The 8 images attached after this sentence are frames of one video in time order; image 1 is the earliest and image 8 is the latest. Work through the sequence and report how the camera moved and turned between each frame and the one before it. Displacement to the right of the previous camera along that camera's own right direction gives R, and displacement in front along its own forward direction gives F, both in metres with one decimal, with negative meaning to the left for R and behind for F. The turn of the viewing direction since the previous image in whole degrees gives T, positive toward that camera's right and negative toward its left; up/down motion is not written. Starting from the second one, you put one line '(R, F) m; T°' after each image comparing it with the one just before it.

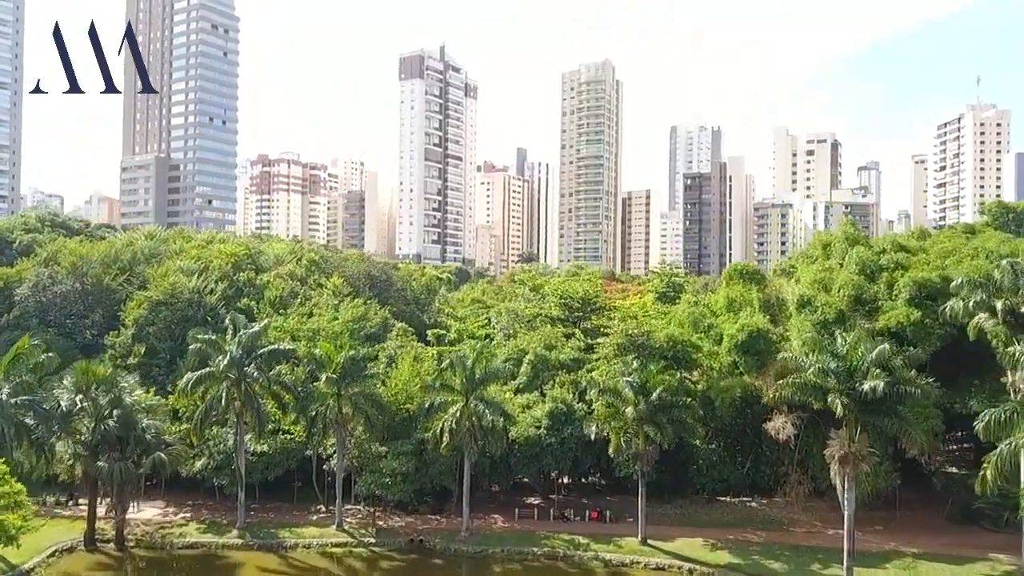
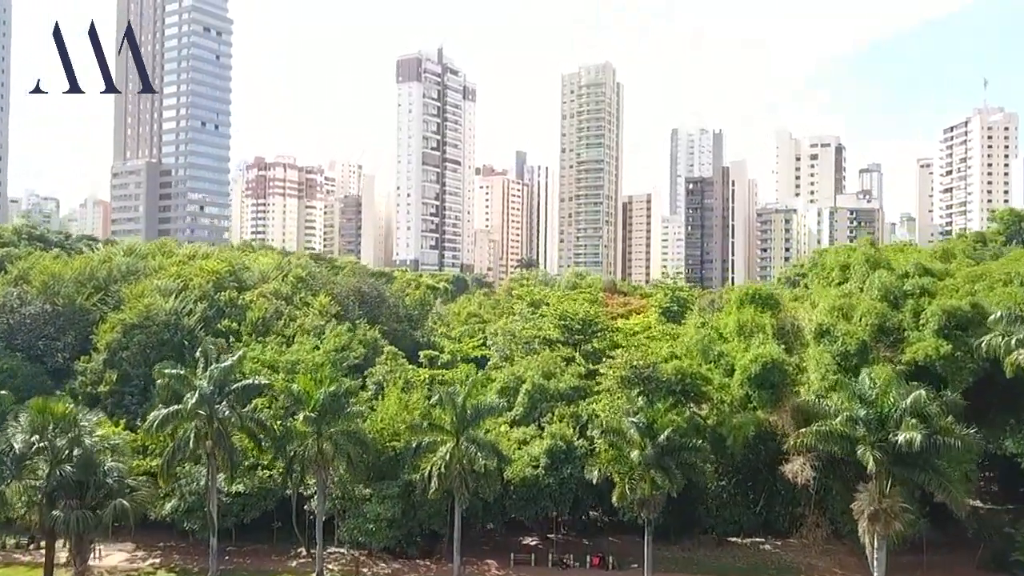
(+0.1, +1.4) m; 0°
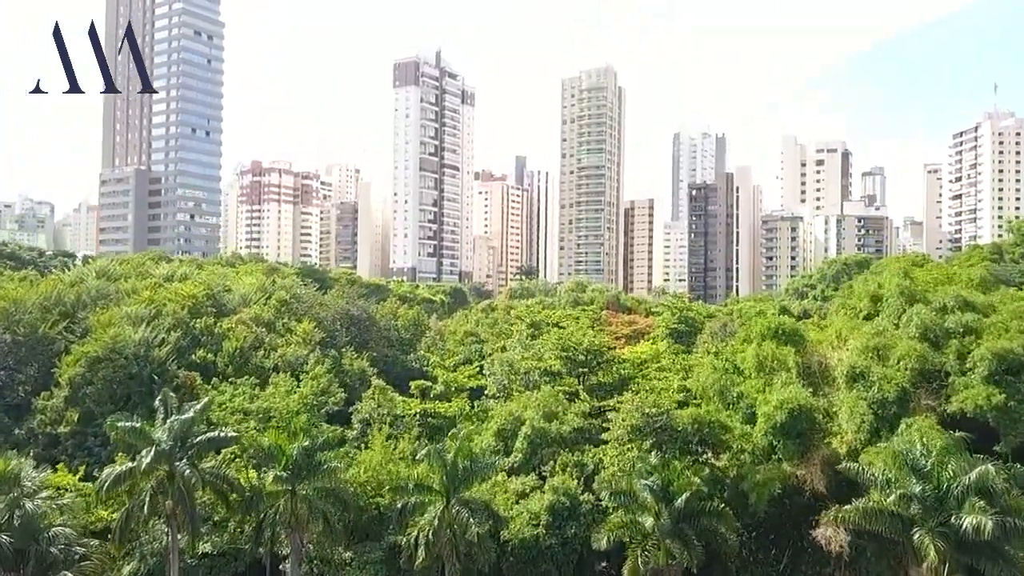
(0.0, +1.8) m; 0°
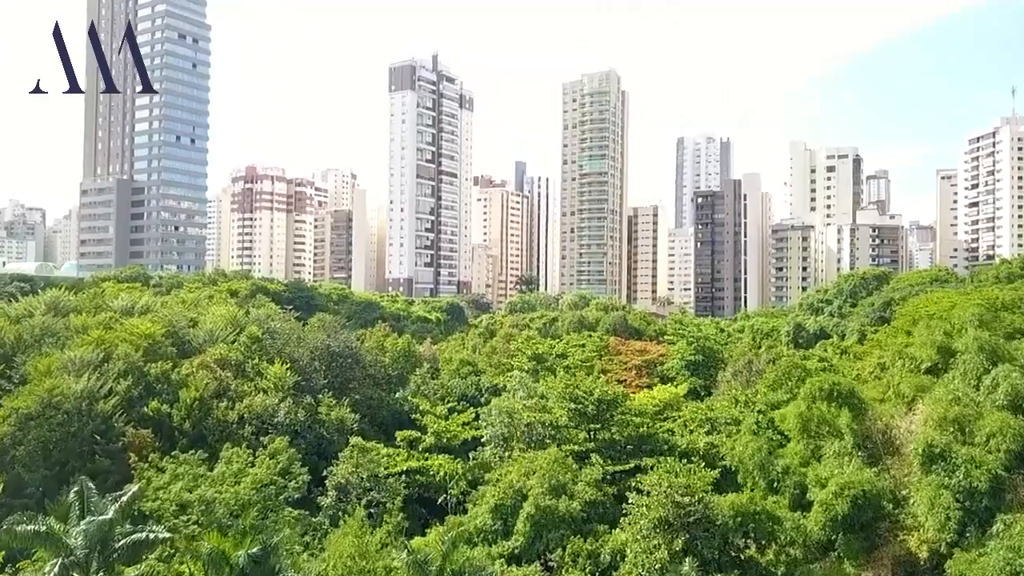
(0.0, +2.8) m; 0°
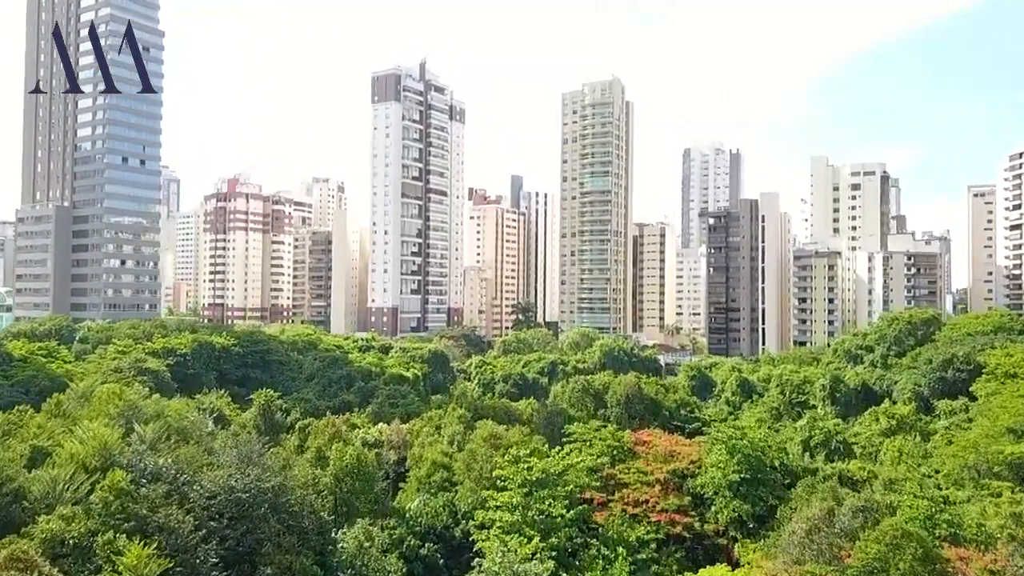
(+0.4, +7.1) m; 0°
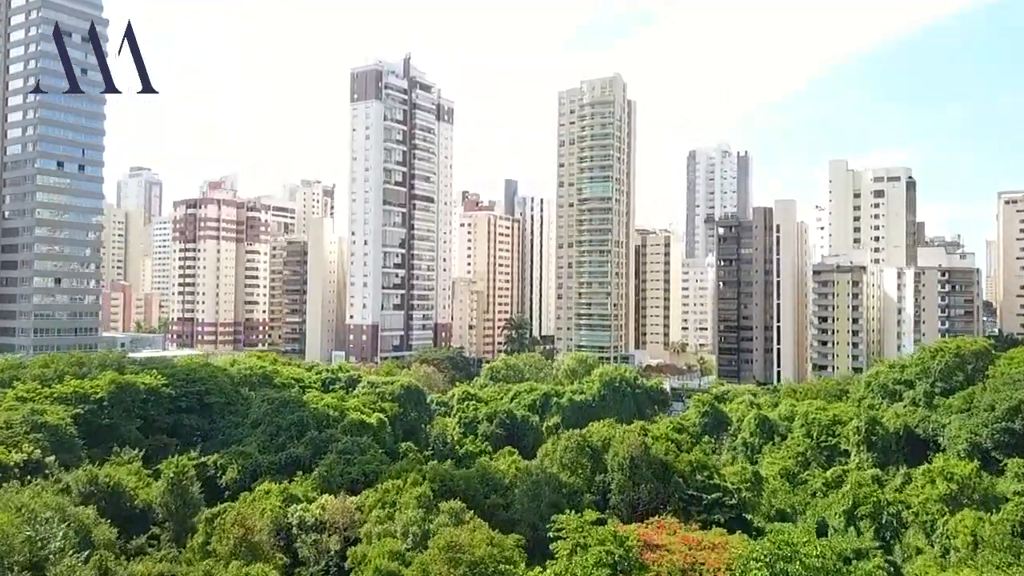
(+0.7, +6.1) m; 0°
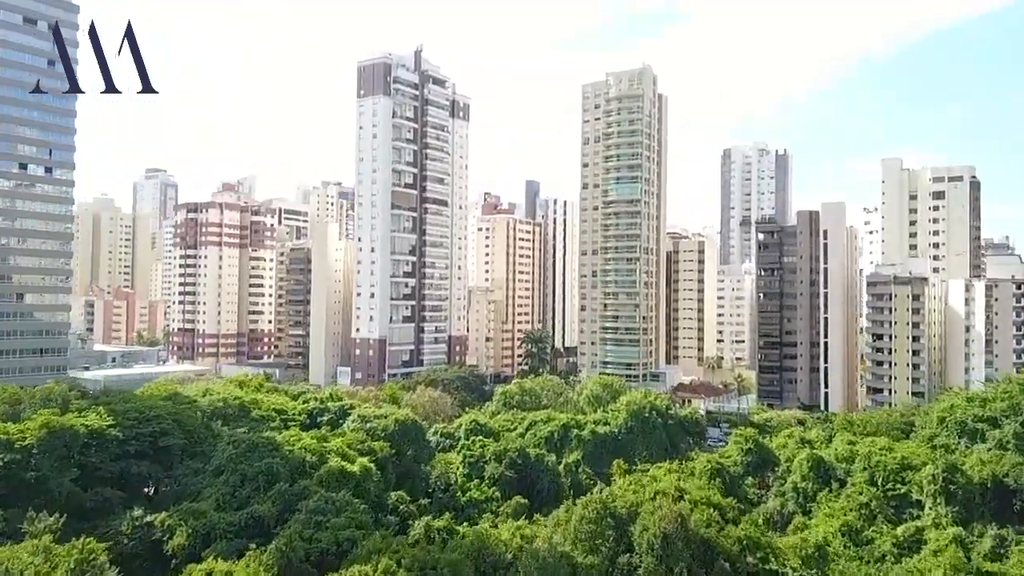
(+0.7, +5.5) m; -2°
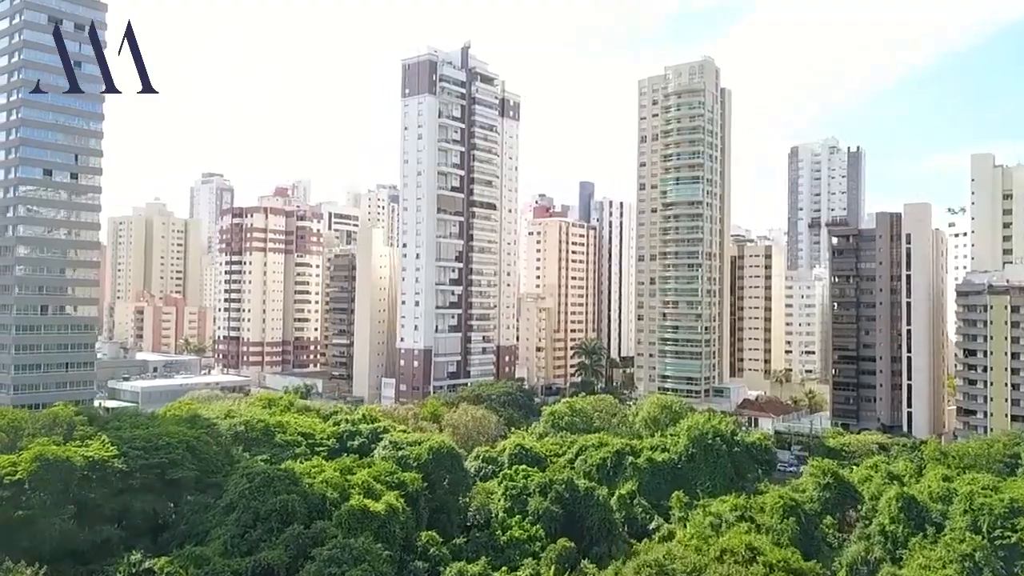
(+0.5, +3.5) m; -4°
